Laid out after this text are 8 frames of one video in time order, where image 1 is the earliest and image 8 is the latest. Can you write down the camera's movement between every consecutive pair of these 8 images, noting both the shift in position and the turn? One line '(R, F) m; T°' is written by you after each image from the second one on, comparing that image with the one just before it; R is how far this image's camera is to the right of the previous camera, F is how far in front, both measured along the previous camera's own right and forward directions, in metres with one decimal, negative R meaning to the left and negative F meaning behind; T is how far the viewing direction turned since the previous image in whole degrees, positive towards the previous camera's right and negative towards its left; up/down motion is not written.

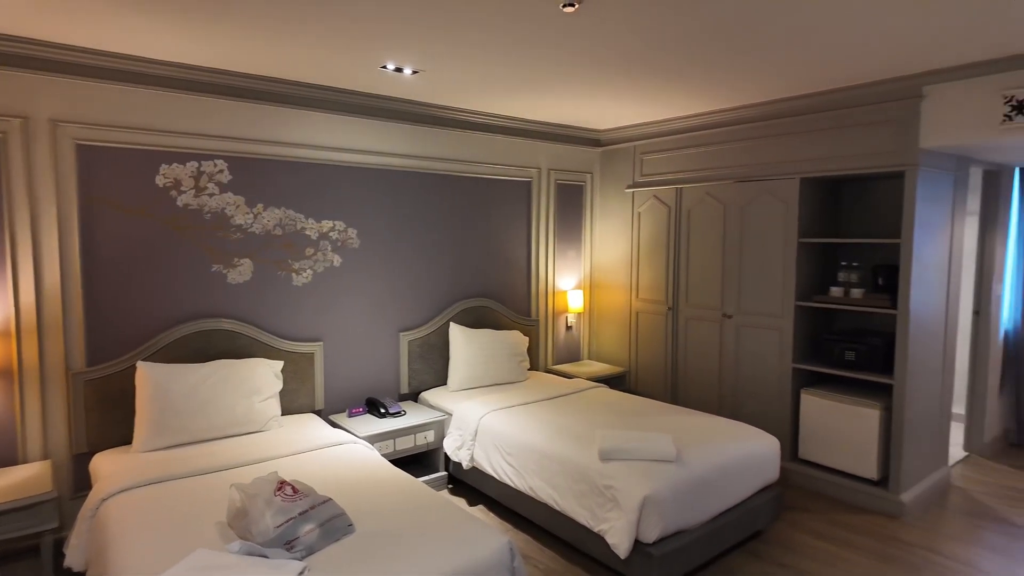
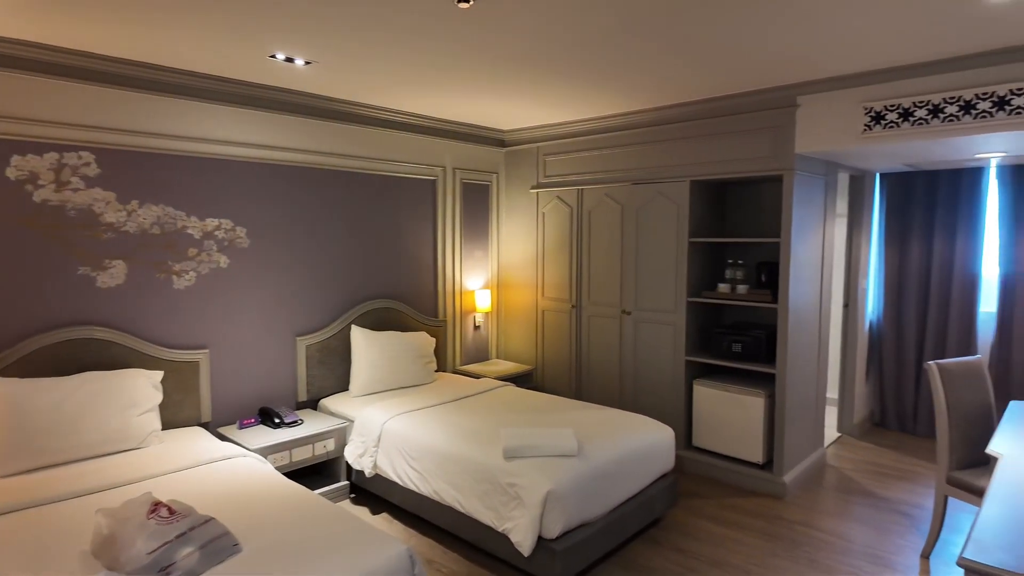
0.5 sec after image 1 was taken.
(+0.2, 0.0) m; +7°
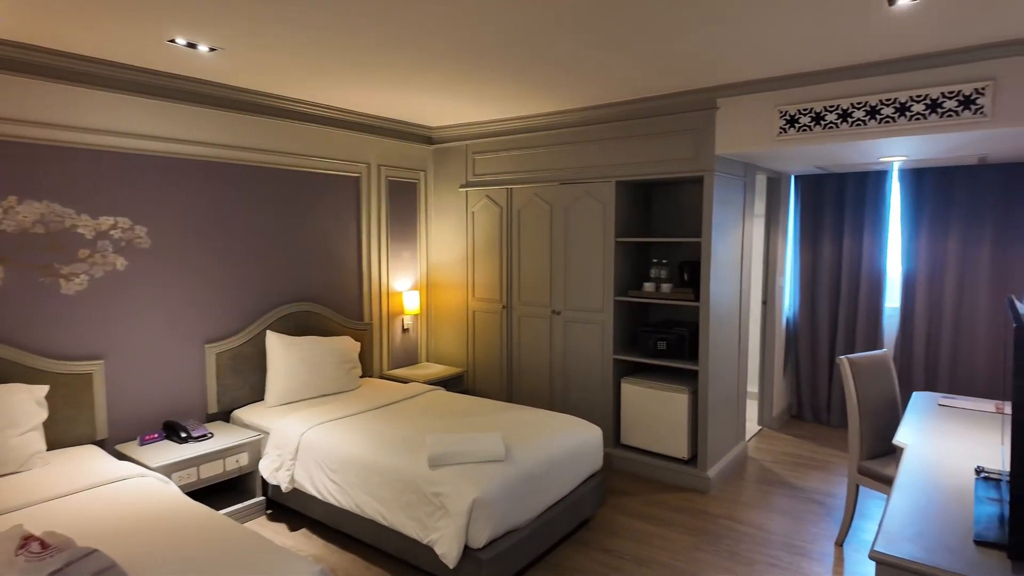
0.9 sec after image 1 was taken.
(+0.1, +0.1) m; +6°
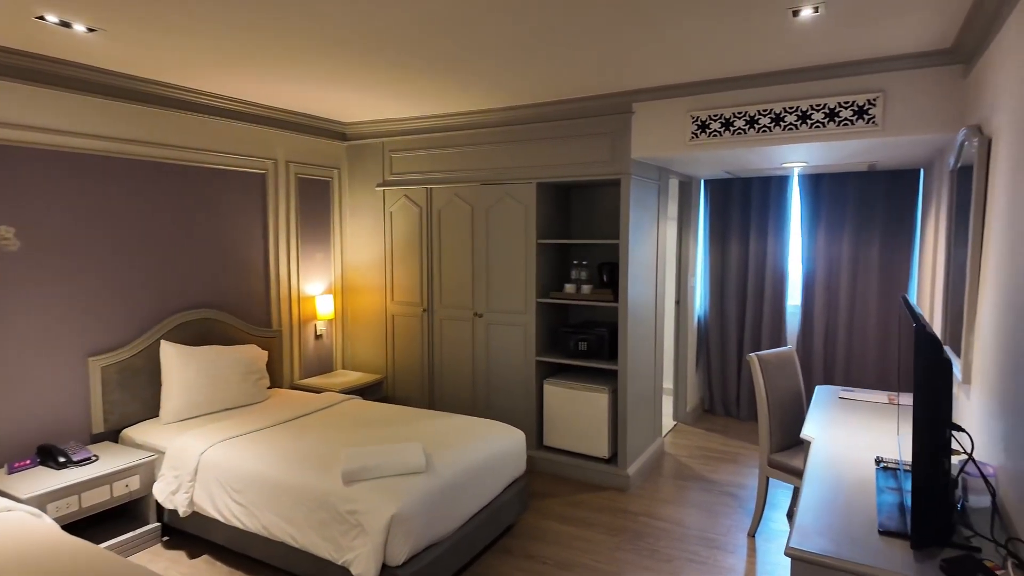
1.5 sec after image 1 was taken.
(0.0, +0.1) m; +8°
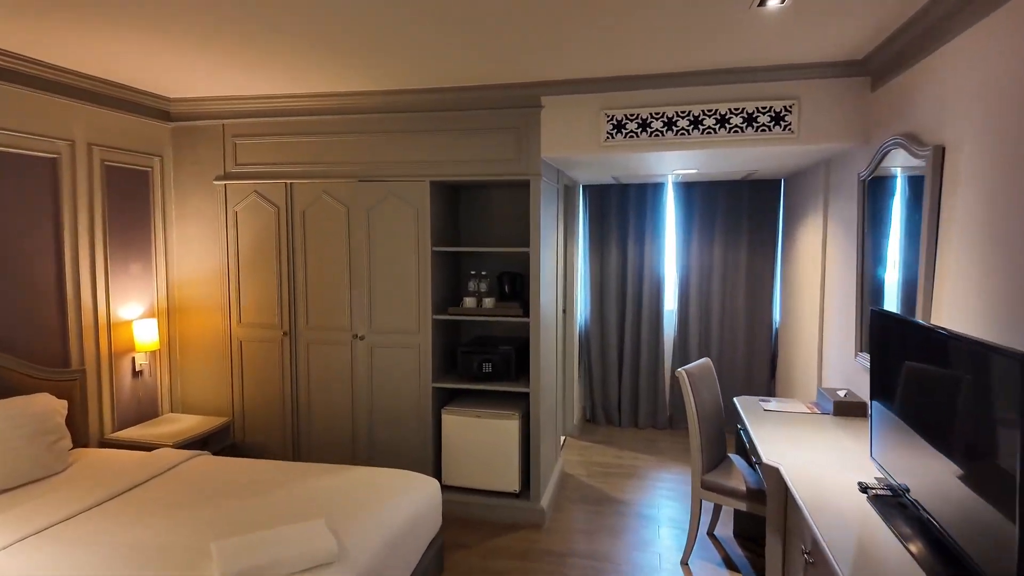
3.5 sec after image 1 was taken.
(-0.4, +0.6) m; +17°
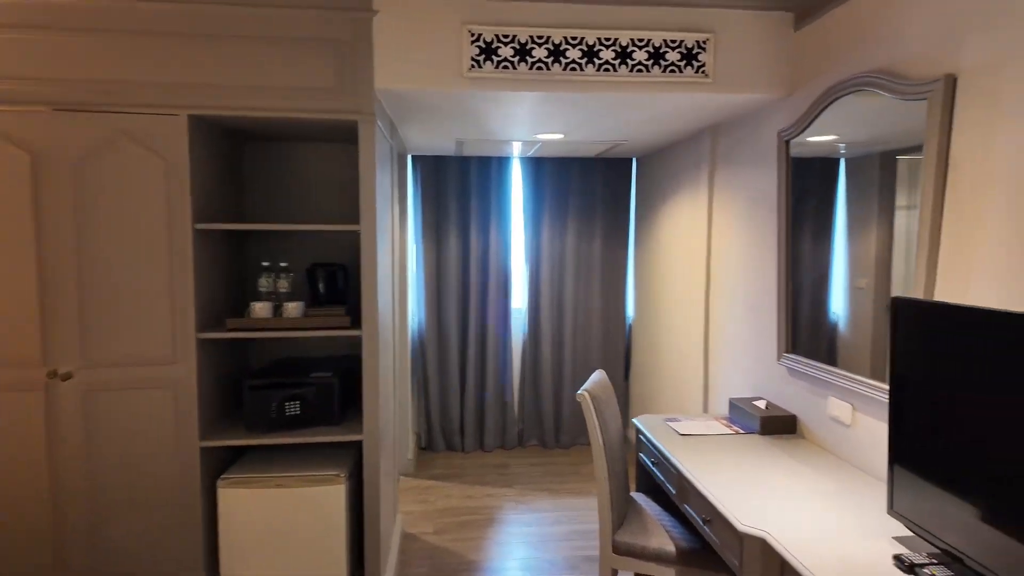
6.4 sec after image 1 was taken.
(-0.1, +1.0) m; +19°
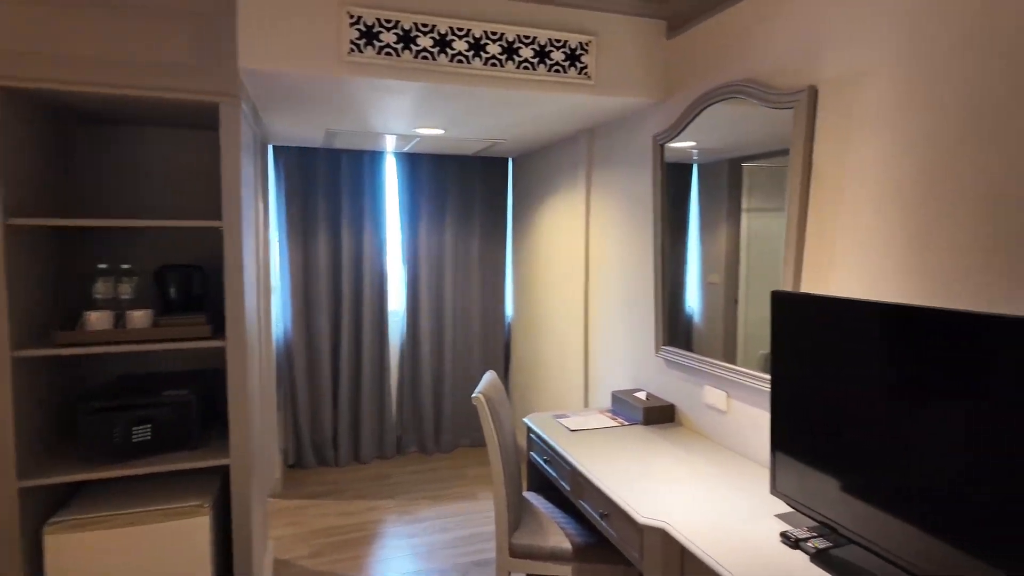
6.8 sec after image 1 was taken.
(-0.1, +0.1) m; +13°
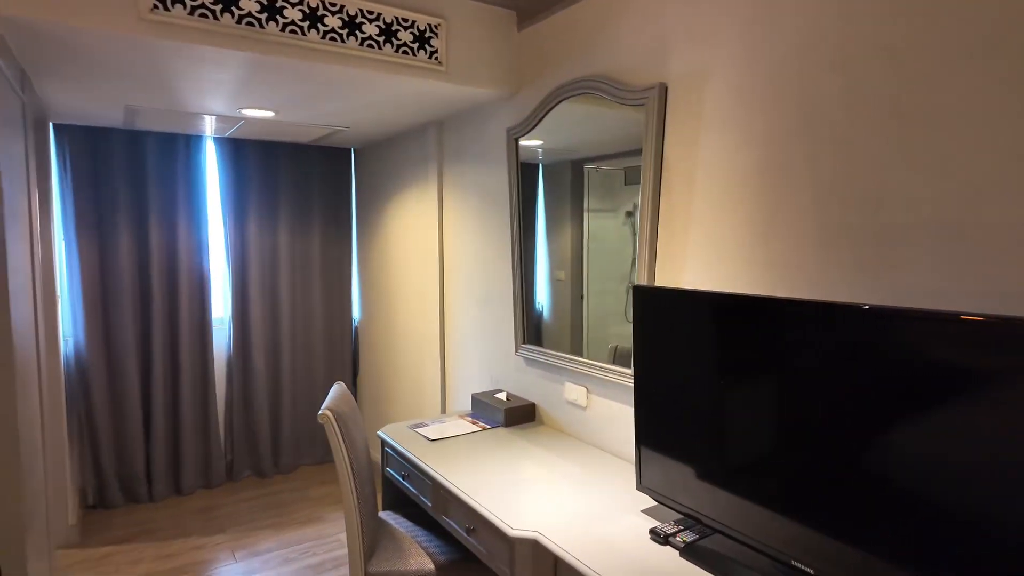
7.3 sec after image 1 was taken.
(0.0, +0.1) m; +15°
